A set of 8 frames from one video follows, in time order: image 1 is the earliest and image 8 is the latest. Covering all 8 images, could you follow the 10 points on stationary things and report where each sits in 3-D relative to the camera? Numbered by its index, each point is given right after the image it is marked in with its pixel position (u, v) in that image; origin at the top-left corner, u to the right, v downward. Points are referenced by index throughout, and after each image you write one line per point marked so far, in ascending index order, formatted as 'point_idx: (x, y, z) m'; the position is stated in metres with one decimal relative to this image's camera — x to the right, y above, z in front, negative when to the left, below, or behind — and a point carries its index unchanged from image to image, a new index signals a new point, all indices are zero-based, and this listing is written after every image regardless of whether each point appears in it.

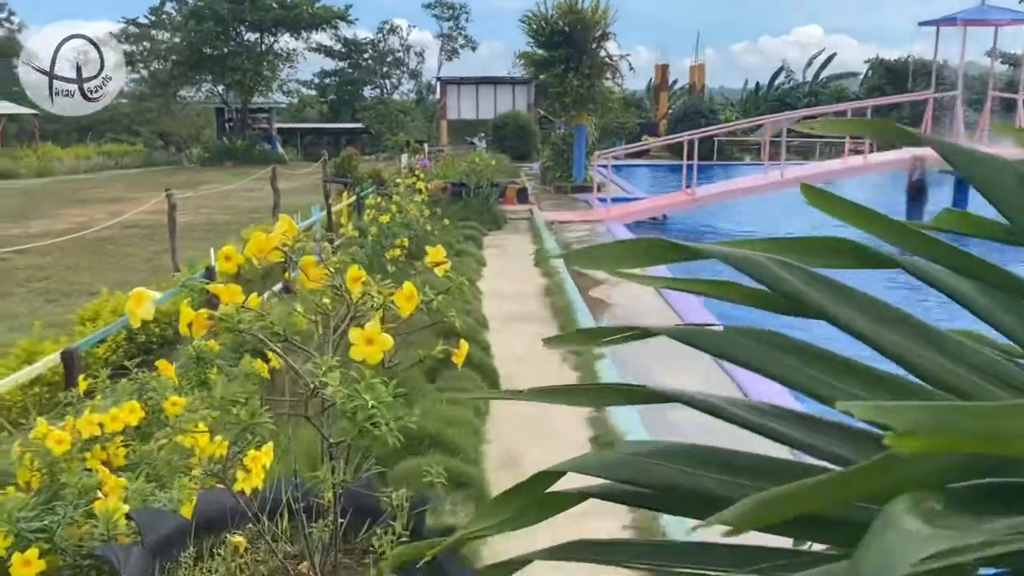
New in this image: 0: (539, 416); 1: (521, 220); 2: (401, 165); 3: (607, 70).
0: (+0.1, -0.5, +3.4) m
1: (+0.1, +0.8, +10.5) m
2: (-1.6, +1.7, +12.2) m
3: (+1.5, +3.3, +13.4) m
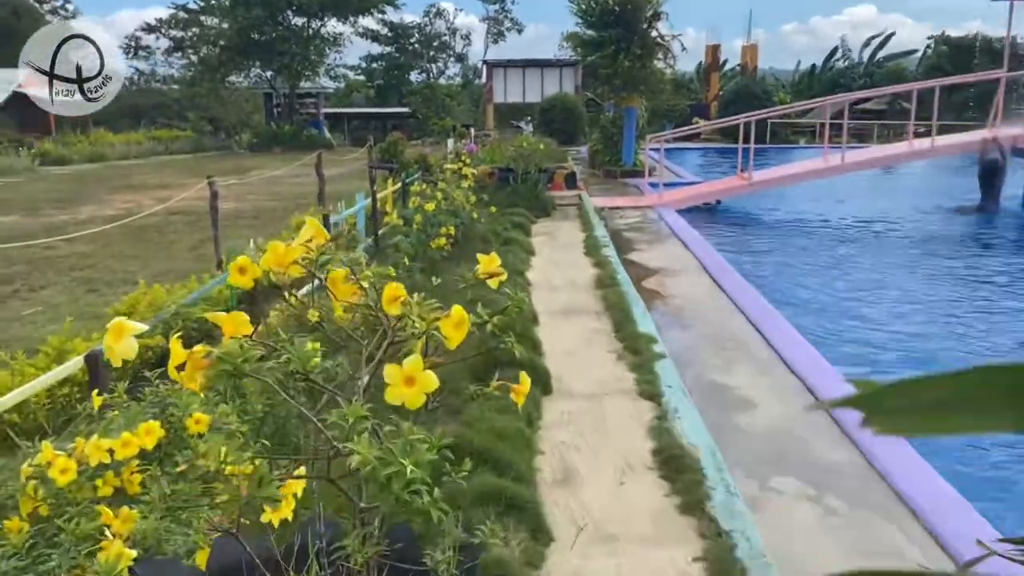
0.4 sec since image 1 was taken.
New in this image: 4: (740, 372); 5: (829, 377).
0: (+0.3, -0.5, +3.2) m
1: (+0.7, +1.0, +10.2) m
2: (-0.9, +1.9, +12.0) m
3: (+2.2, +3.5, +13.0) m
4: (+1.1, -0.4, +4.4) m
5: (+1.6, -0.4, +4.3) m
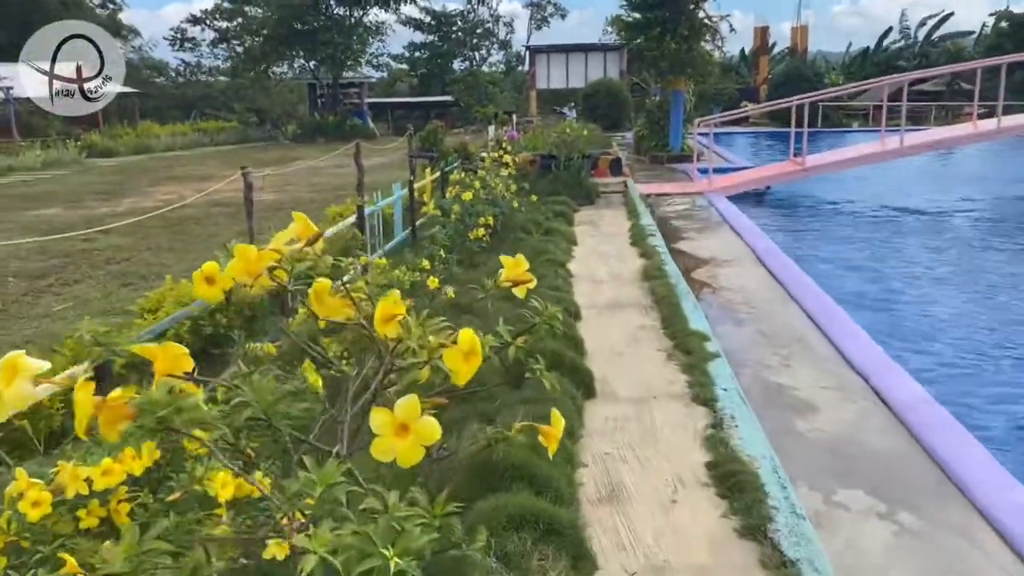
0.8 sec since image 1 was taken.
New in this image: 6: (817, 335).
0: (+0.4, -0.5, +2.9) m
1: (+1.2, +1.1, +9.9) m
2: (-0.3, +2.0, +11.7) m
3: (+2.8, +3.7, +12.6) m
4: (+1.3, -0.4, +4.1) m
5: (+1.8, -0.4, +4.0) m
6: (+1.6, -0.2, +4.6) m
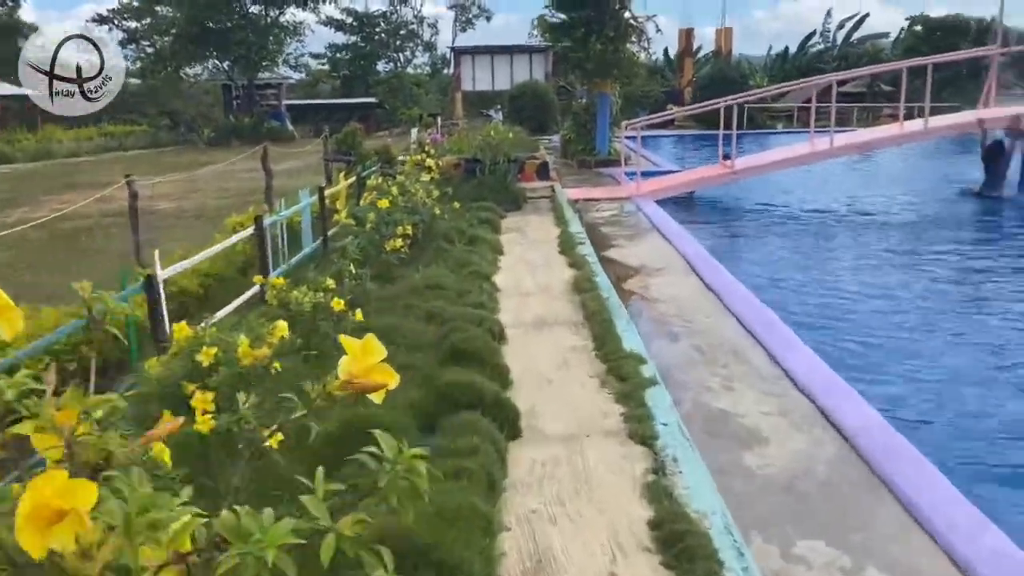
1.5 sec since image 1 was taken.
0: (+0.2, -0.6, +2.5) m
1: (+0.3, +1.0, +9.5) m
2: (-1.3, +1.9, +11.2) m
3: (+1.7, +3.6, +12.4) m
4: (+1.0, -0.4, +3.7) m
5: (+1.4, -0.5, +3.7) m
6: (+1.2, -0.3, +4.3) m
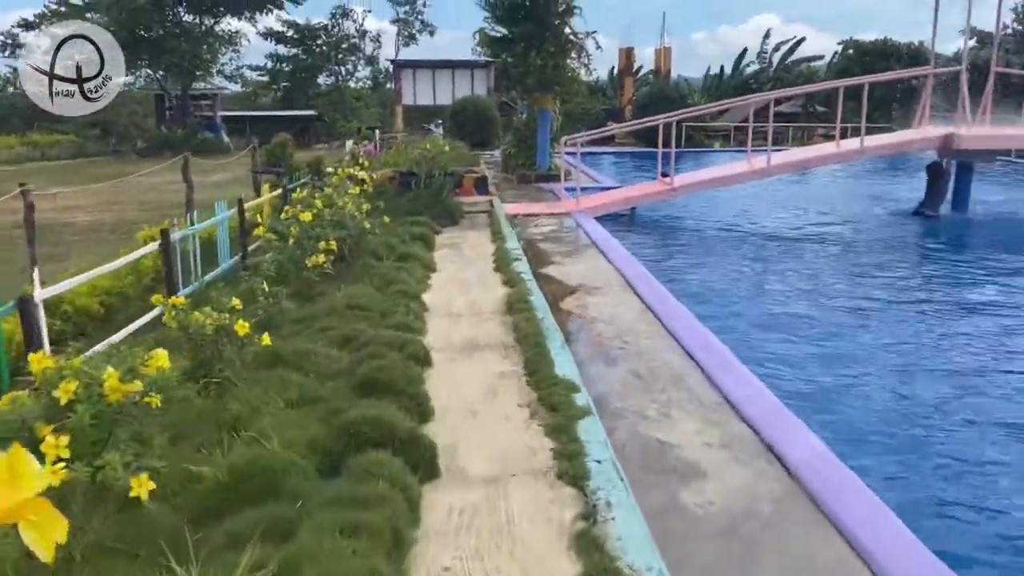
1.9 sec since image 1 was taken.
0: (0.0, -0.6, +2.2) m
1: (-0.4, +0.8, +9.3) m
2: (-2.1, +1.7, +10.9) m
3: (+0.9, +3.3, +12.2) m
4: (+0.7, -0.5, +3.5) m
5: (+1.1, -0.5, +3.5) m
6: (+0.9, -0.4, +4.1) m
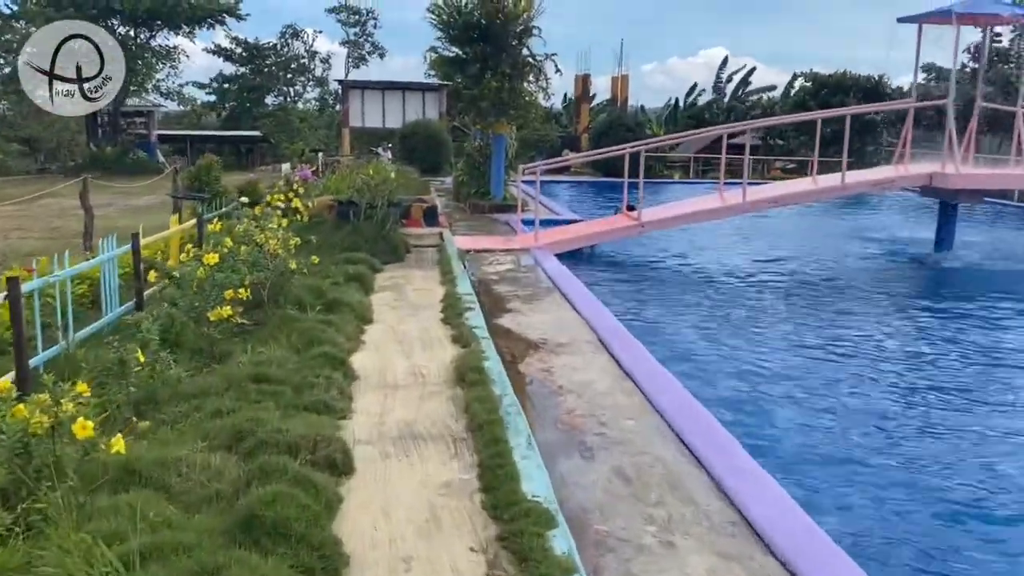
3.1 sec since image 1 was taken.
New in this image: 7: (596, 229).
0: (-0.1, -0.8, +1.3) m
1: (-0.8, +0.4, +8.3) m
2: (-2.6, +1.2, +9.9) m
3: (+0.2, +2.8, +11.5) m
4: (+0.5, -0.8, +2.6) m
5: (+1.0, -0.8, +2.6) m
6: (+0.7, -0.7, +3.2) m
7: (+0.8, +0.6, +8.5) m
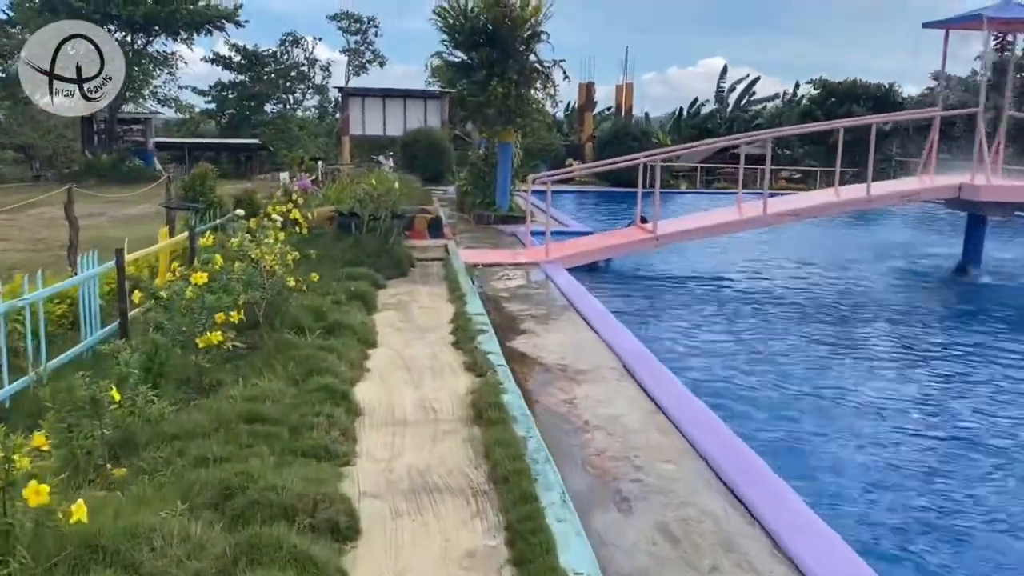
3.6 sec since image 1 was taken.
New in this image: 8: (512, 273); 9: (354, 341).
0: (0.0, -0.9, +0.9) m
1: (-0.7, +0.2, +8.0) m
2: (-2.5, +1.1, +9.5) m
3: (+0.3, +2.7, +11.1) m
4: (+0.6, -0.9, +2.2) m
5: (+1.0, -0.9, +2.2) m
6: (+0.8, -0.8, +2.8) m
7: (+0.9, +0.4, +8.1) m
8: (0.0, +0.1, +7.7) m
9: (-0.8, -0.3, +4.5) m
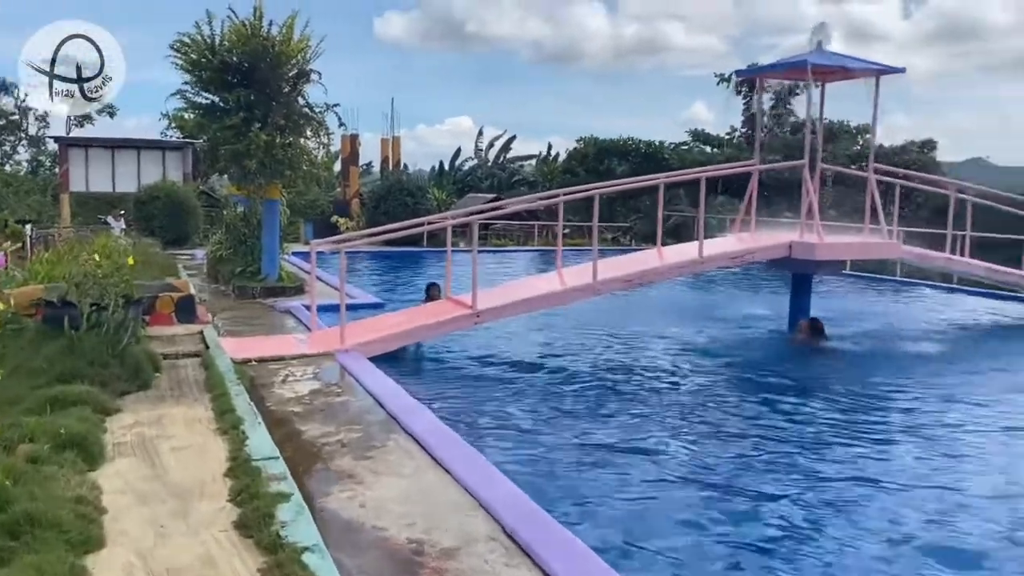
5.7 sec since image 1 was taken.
0: (+0.4, -1.1, -0.7) m
1: (-2.2, -0.5, +6.0) m
2: (-4.4, +0.2, +7.0) m
3: (-2.2, +1.8, +9.4) m
4: (+0.7, -1.2, +0.8) m
5: (+1.1, -1.2, +0.9) m
6: (+0.7, -1.1, +1.4) m
7: (-0.7, -0.3, +6.6) m
8: (-1.5, -0.5, +5.9) m
9: (-1.3, -0.8, +2.6) m
